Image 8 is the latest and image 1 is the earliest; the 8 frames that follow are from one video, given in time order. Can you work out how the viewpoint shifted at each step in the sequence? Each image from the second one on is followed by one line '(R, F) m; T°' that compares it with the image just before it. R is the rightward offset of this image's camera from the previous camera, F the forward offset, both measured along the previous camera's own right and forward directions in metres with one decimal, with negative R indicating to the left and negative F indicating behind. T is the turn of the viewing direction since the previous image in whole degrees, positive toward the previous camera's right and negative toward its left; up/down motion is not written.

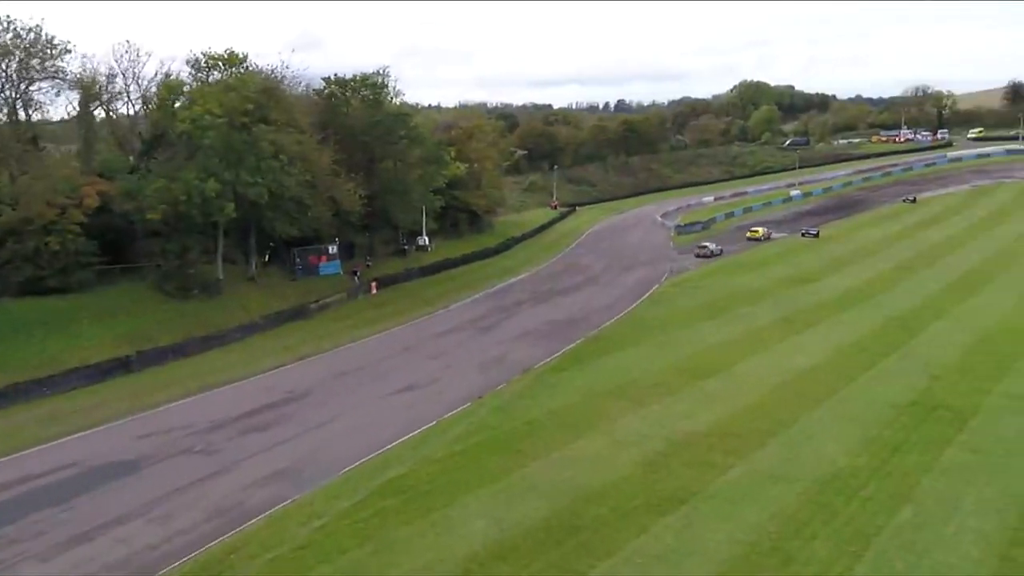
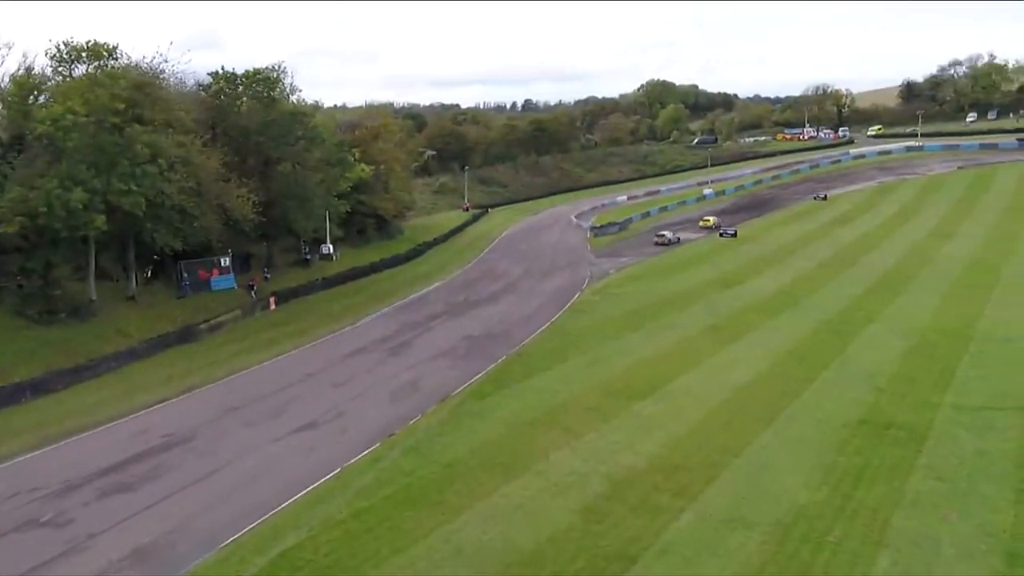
(0.0, +3.0) m; +6°
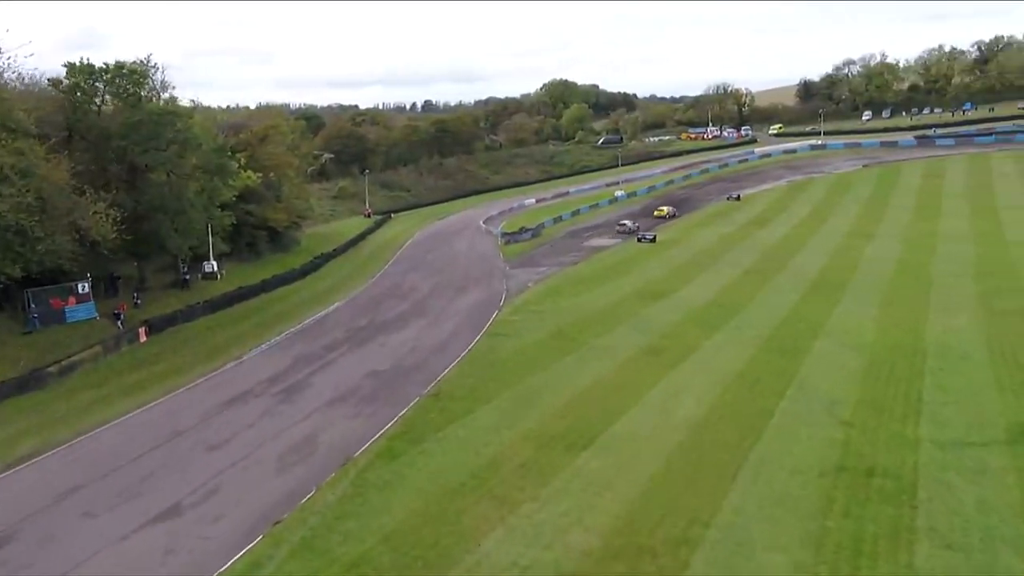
(-0.2, +4.4) m; +6°
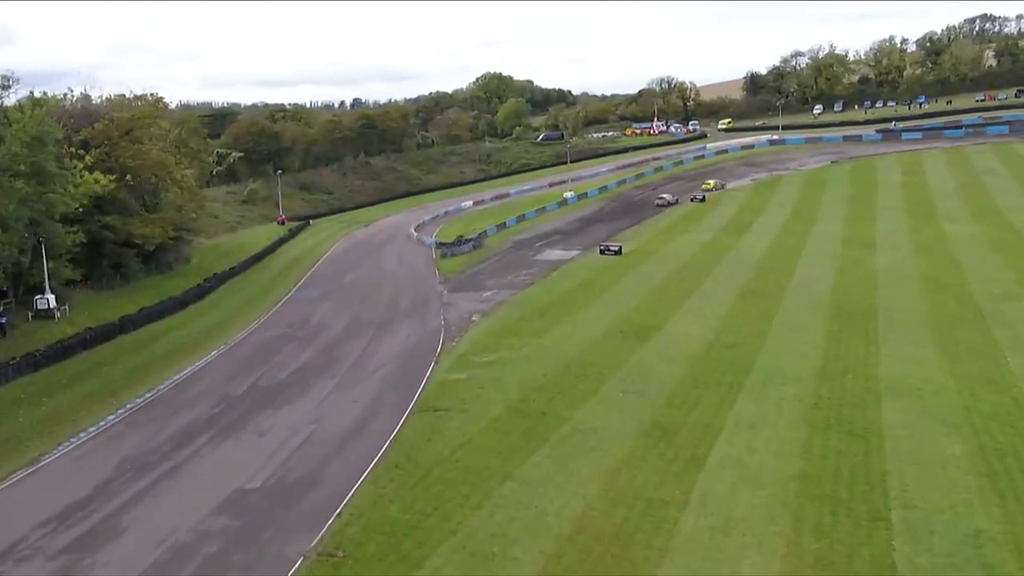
(-0.1, +10.4) m; +4°
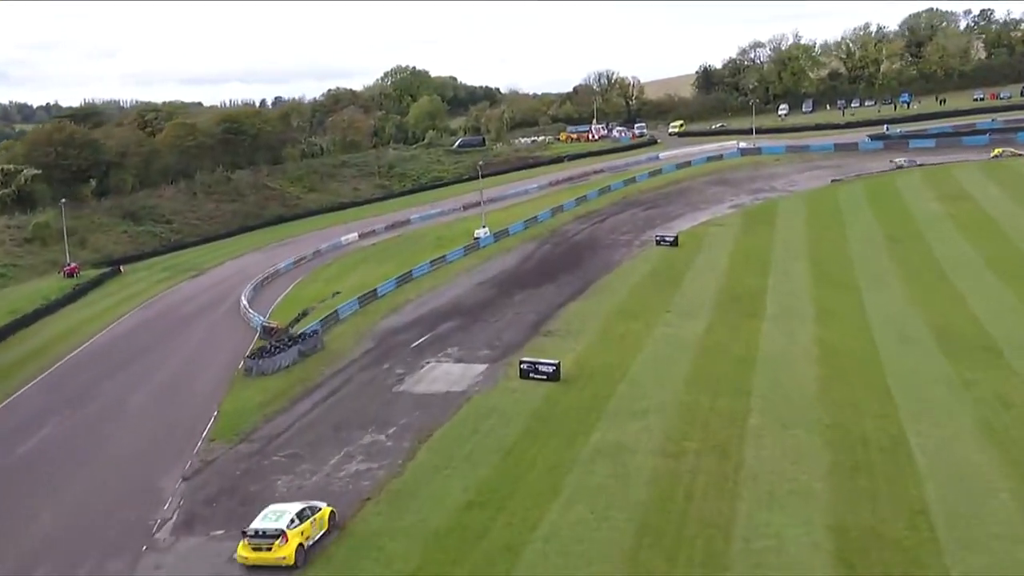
(+2.8, +22.9) m; +4°
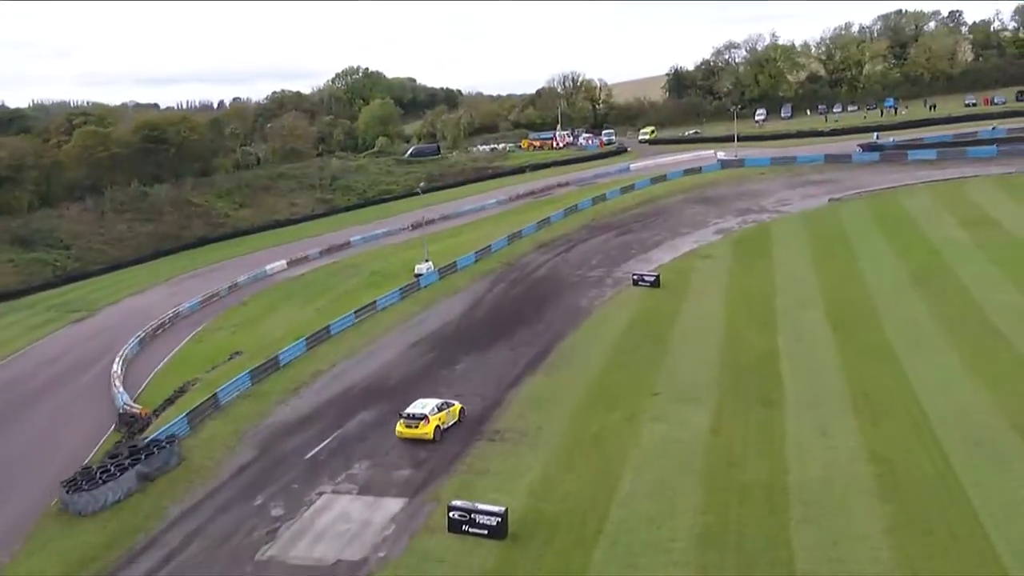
(+0.9, +8.9) m; +2°
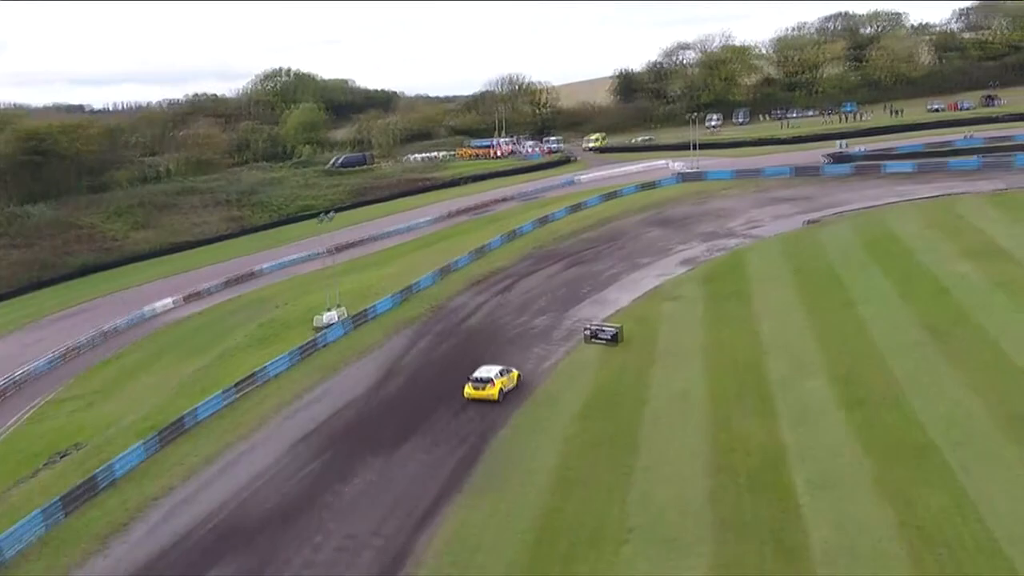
(+0.8, +8.2) m; +4°
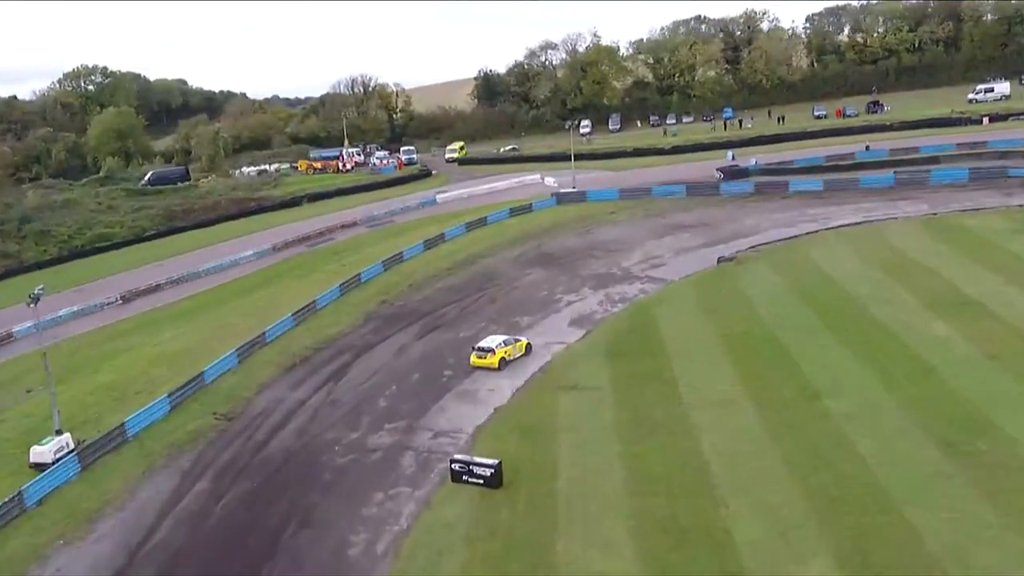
(+1.2, +11.4) m; +9°
